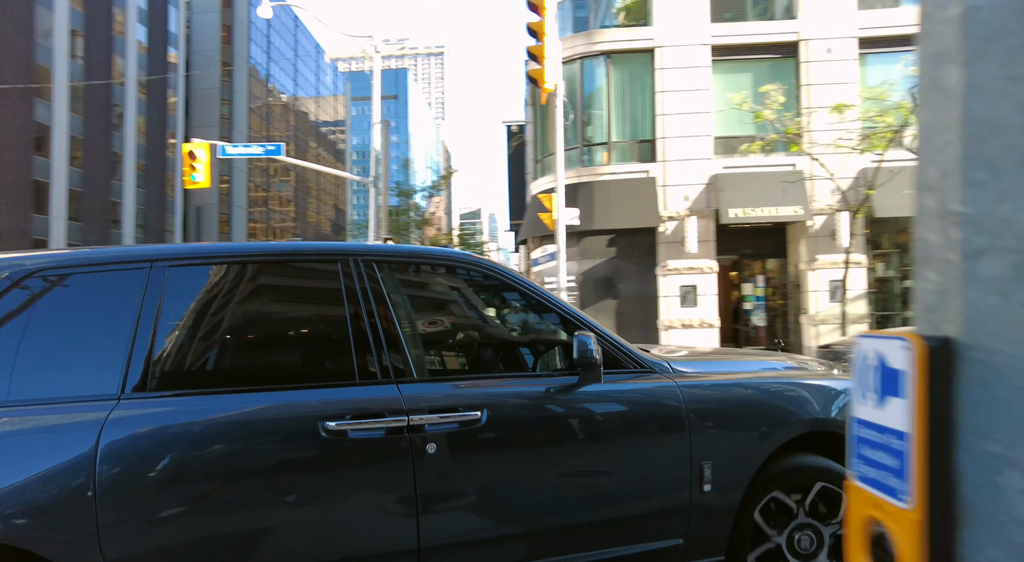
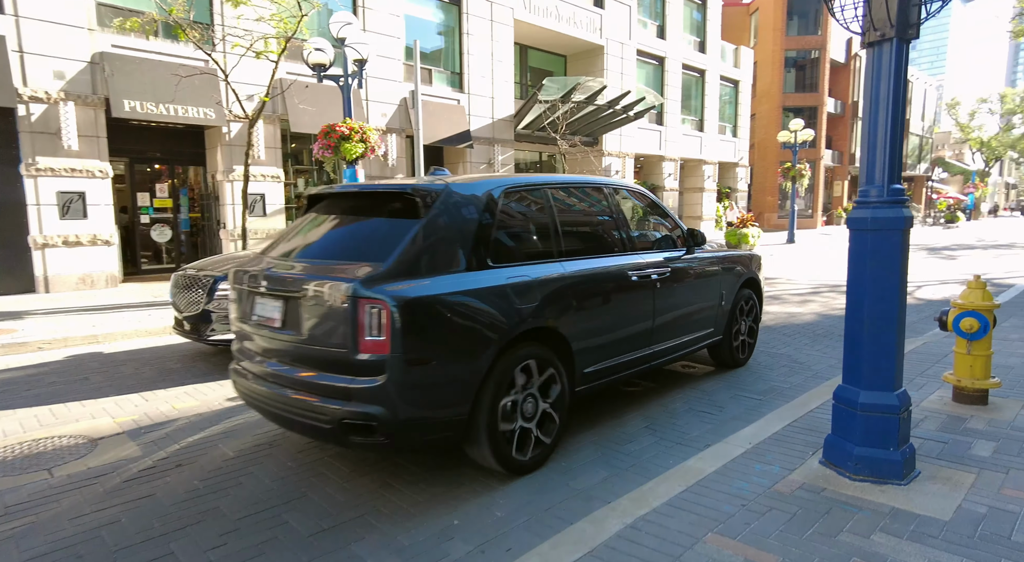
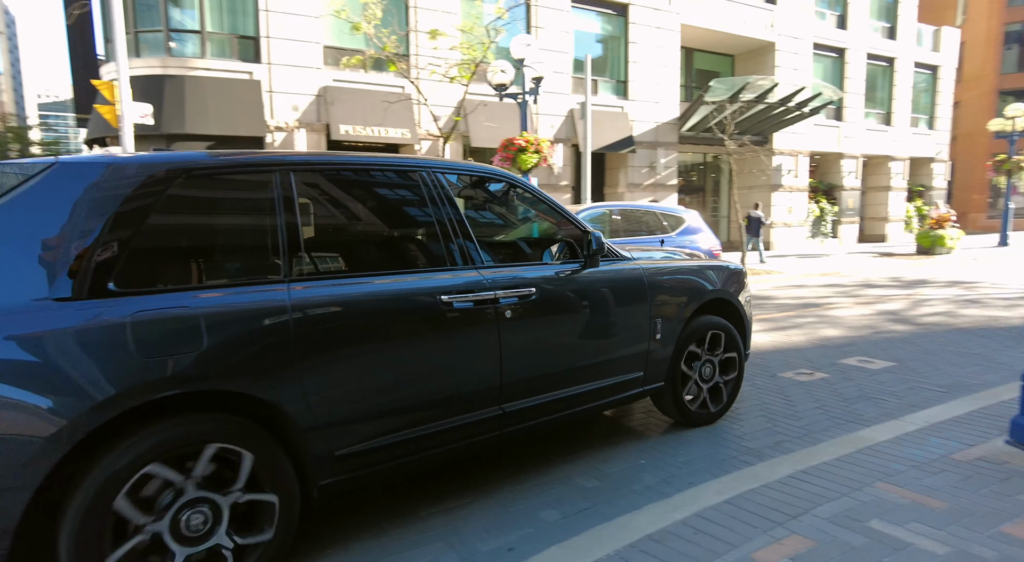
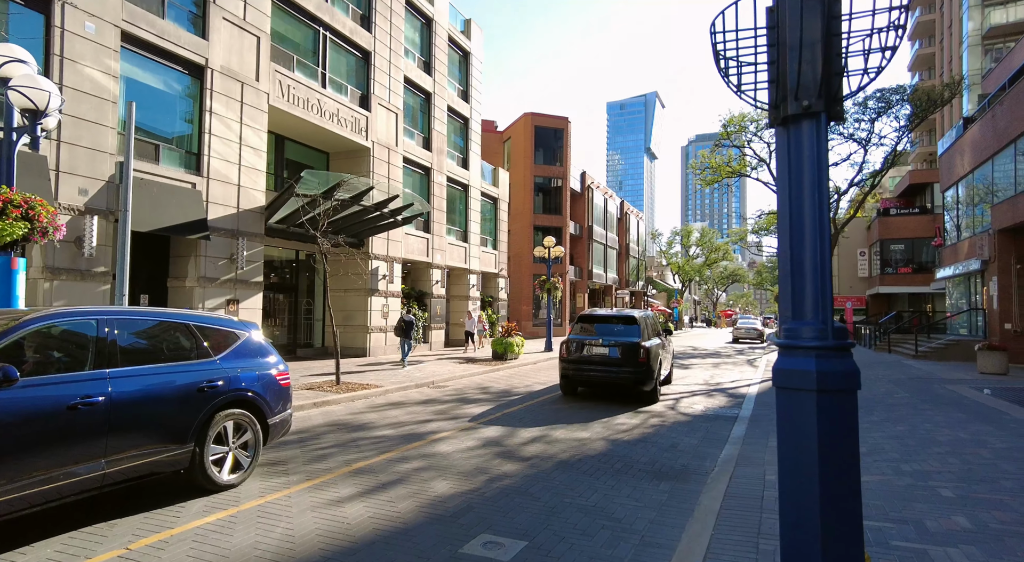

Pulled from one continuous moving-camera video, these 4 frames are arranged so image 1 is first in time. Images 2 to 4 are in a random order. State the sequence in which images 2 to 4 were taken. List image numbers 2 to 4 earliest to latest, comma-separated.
3, 2, 4
